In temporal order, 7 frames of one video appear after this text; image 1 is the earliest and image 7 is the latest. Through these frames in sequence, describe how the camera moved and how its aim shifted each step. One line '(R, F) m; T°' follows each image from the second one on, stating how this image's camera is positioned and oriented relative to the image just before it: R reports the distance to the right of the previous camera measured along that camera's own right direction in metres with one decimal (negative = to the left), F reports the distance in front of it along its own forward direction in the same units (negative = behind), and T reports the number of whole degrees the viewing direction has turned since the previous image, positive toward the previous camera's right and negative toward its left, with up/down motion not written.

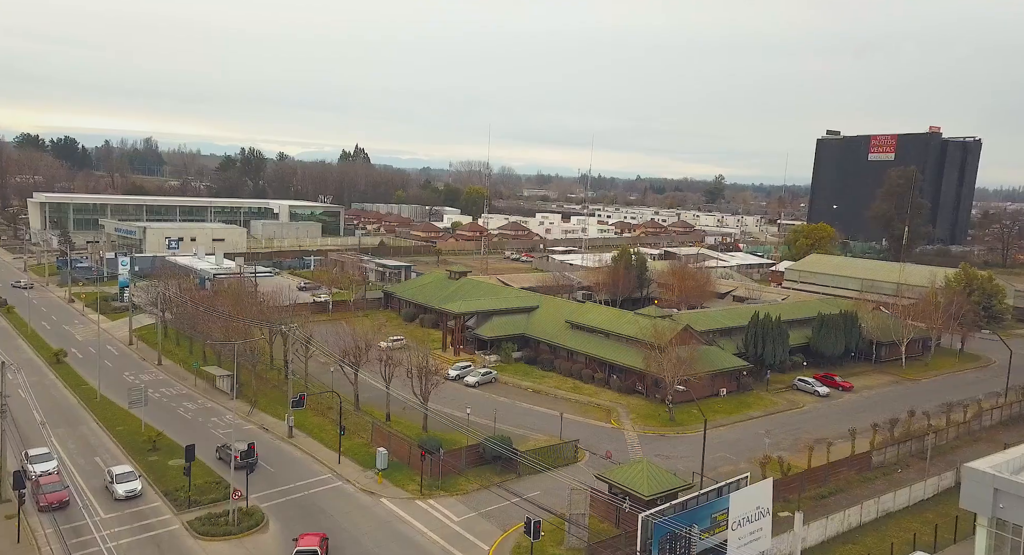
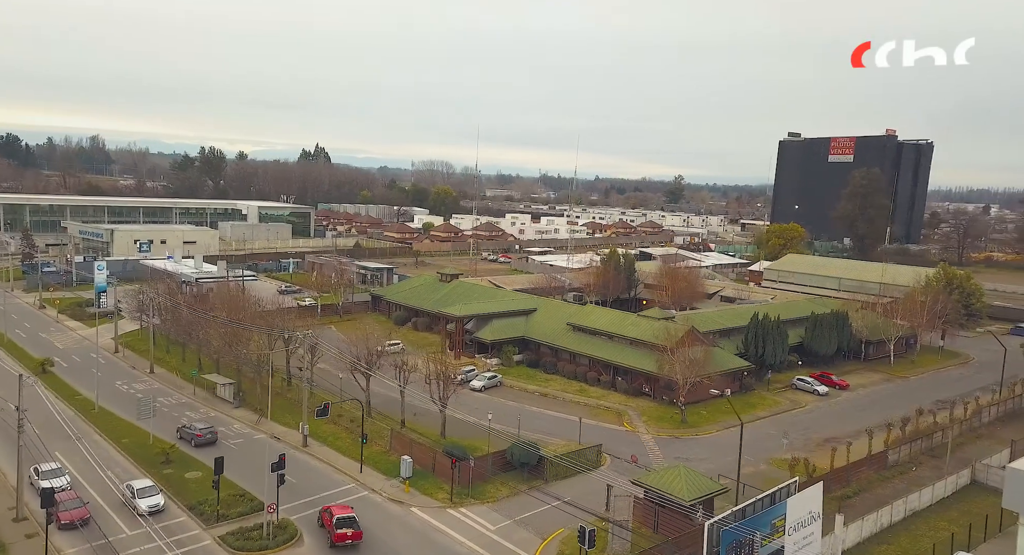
(-2.0, +0.2) m; +3°
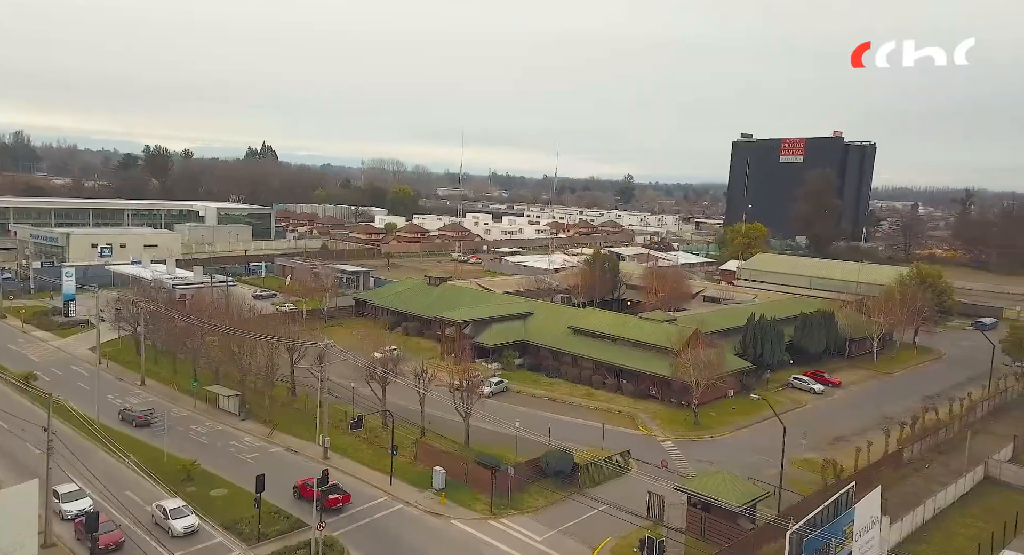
(-2.5, +0.3) m; +4°
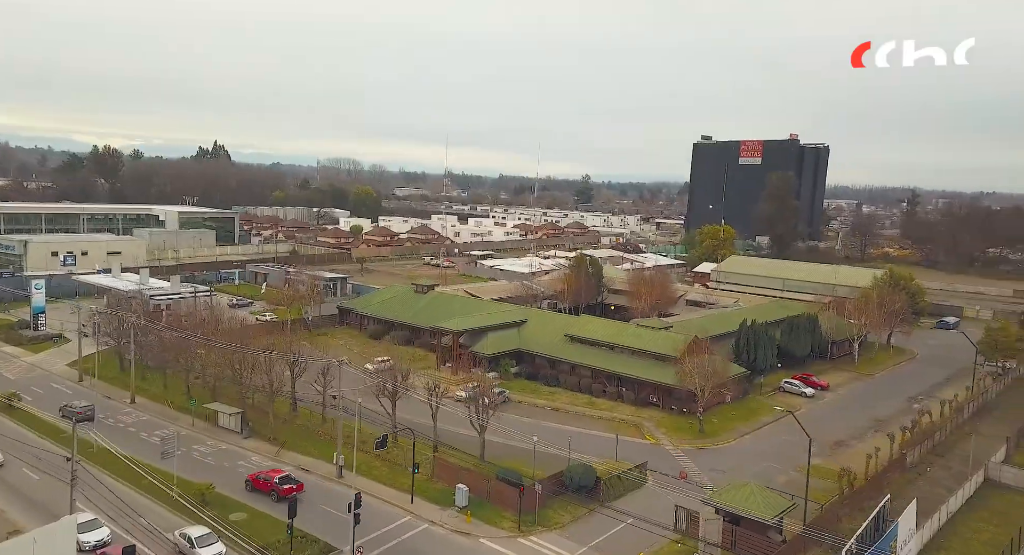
(-2.0, +0.2) m; +4°
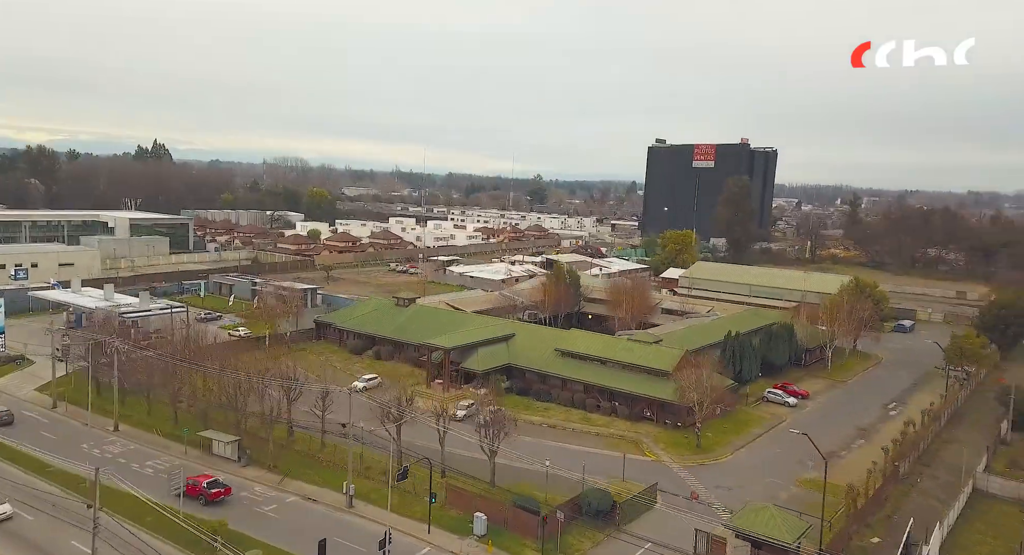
(-2.0, +0.2) m; +4°
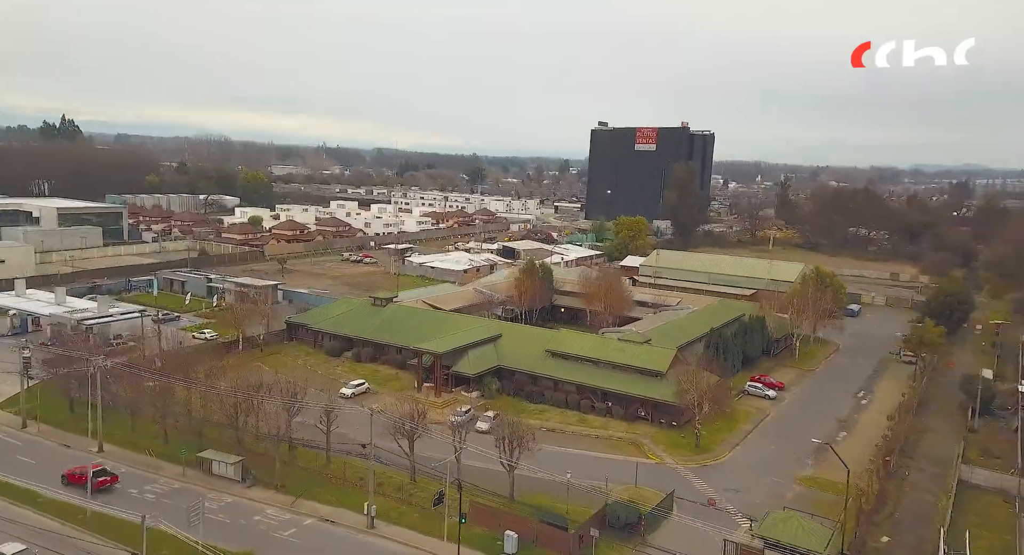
(-2.8, +0.4) m; +6°
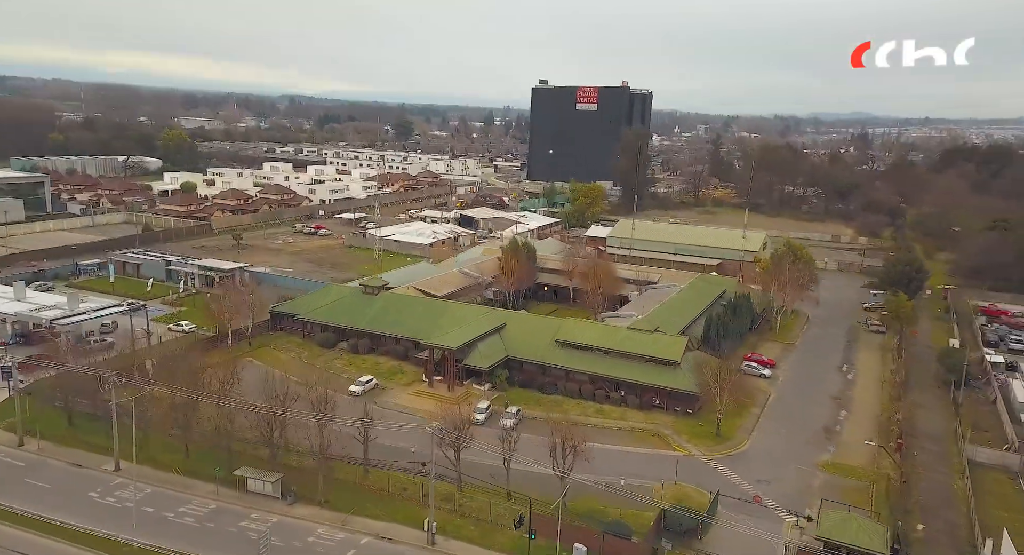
(-4.0, +0.8) m; +6°
